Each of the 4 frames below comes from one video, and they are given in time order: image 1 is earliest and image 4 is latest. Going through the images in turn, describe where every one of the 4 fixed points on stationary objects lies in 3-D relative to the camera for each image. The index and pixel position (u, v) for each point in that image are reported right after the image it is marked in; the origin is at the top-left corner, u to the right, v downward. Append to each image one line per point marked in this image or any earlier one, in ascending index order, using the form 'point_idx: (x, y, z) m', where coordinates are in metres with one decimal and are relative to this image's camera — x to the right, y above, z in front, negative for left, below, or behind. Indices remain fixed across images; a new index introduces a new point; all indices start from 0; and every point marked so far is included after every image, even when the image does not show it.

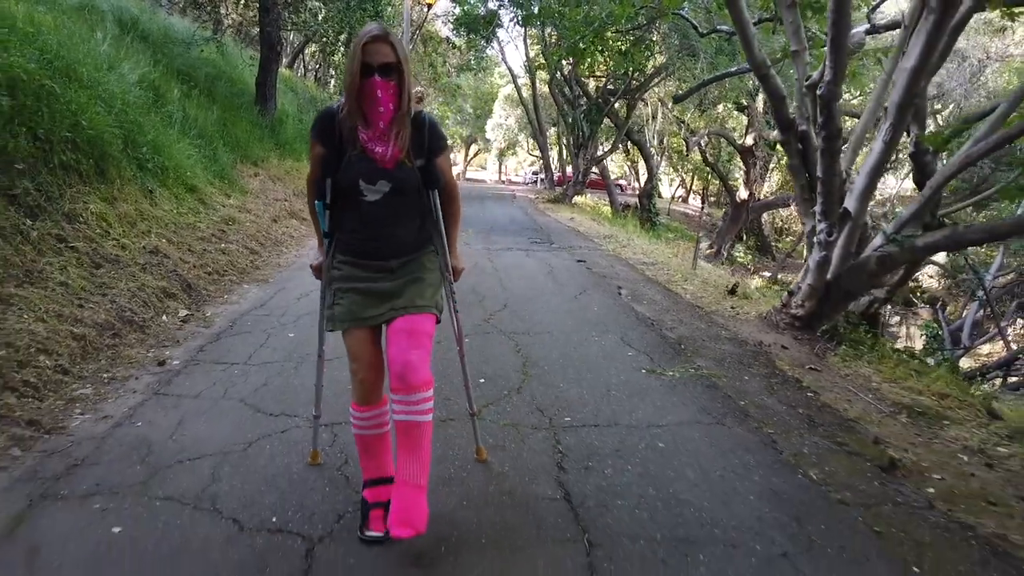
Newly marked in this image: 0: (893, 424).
0: (+2.0, -0.7, +4.1) m
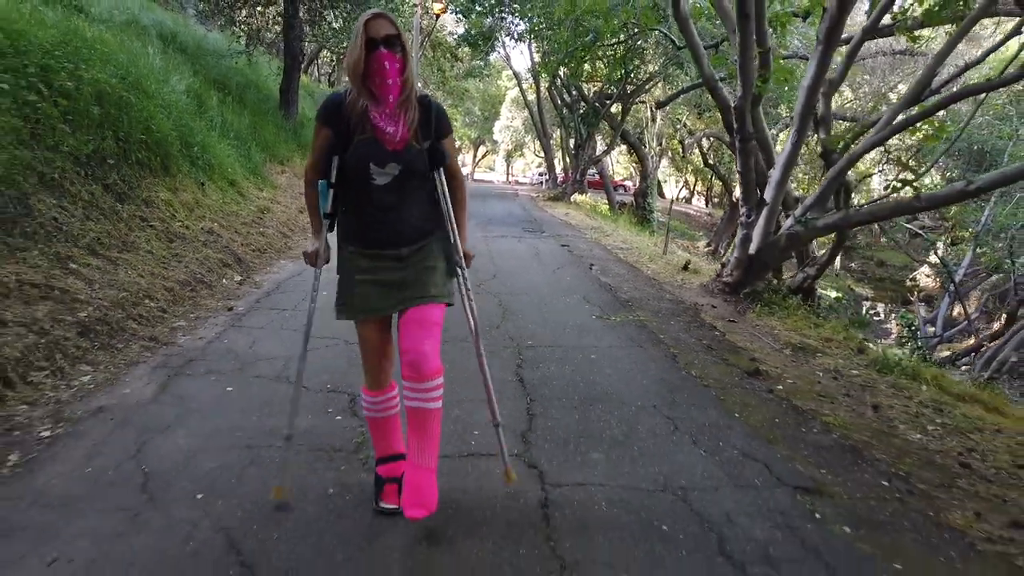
0: (+1.8, -0.5, +5.5) m
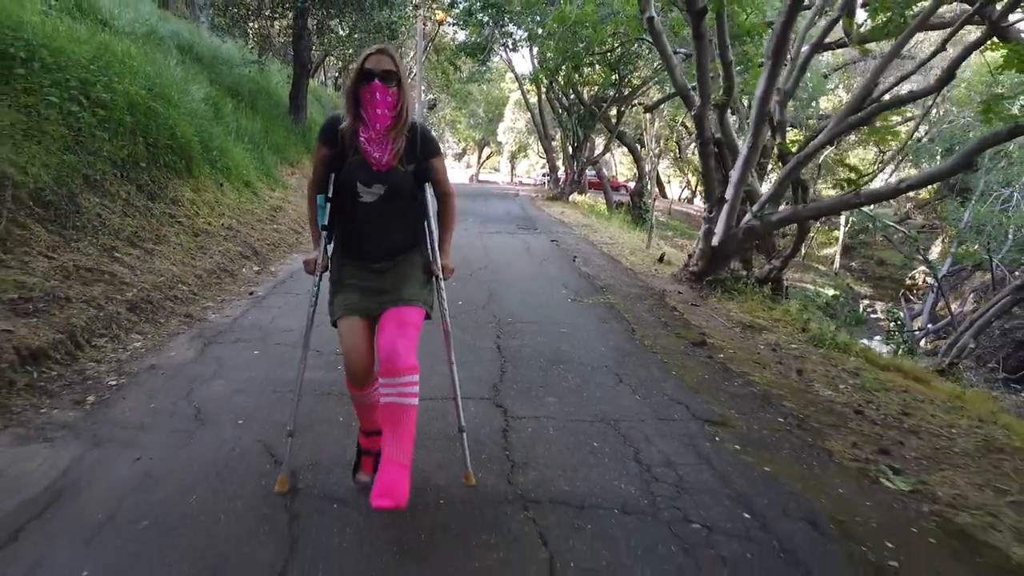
0: (+1.7, -0.3, +6.3) m
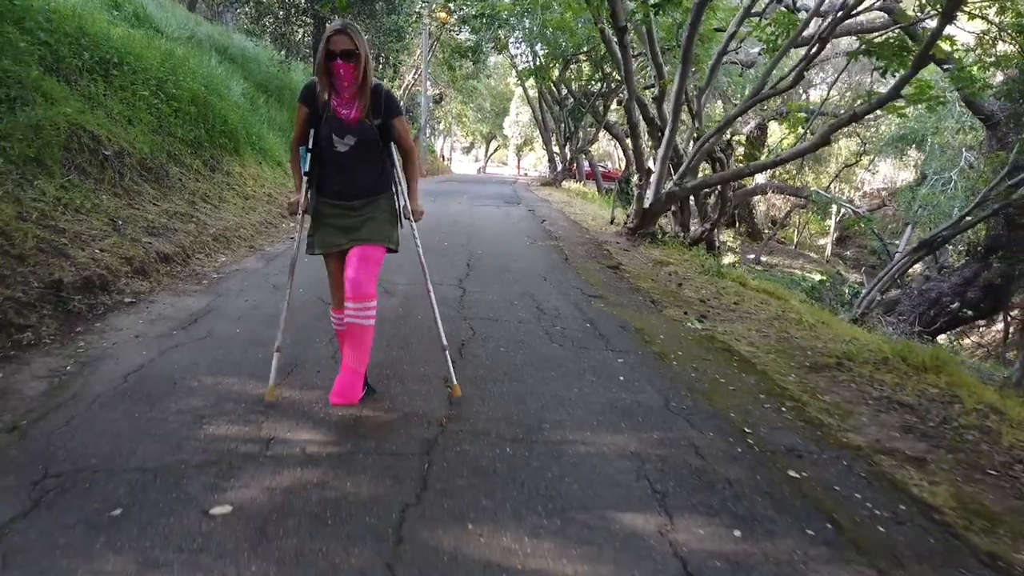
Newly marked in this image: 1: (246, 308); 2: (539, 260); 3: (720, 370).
0: (+1.4, +0.3, +8.5) m
1: (-1.8, -0.1, +5.3) m
2: (+0.3, +0.3, +7.7) m
3: (+1.2, -0.5, +4.4) m
